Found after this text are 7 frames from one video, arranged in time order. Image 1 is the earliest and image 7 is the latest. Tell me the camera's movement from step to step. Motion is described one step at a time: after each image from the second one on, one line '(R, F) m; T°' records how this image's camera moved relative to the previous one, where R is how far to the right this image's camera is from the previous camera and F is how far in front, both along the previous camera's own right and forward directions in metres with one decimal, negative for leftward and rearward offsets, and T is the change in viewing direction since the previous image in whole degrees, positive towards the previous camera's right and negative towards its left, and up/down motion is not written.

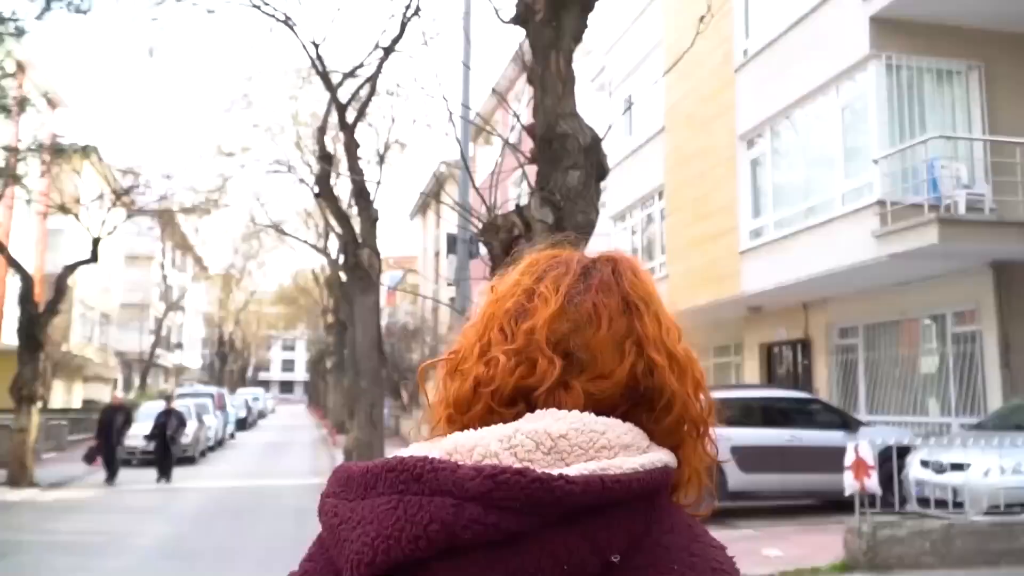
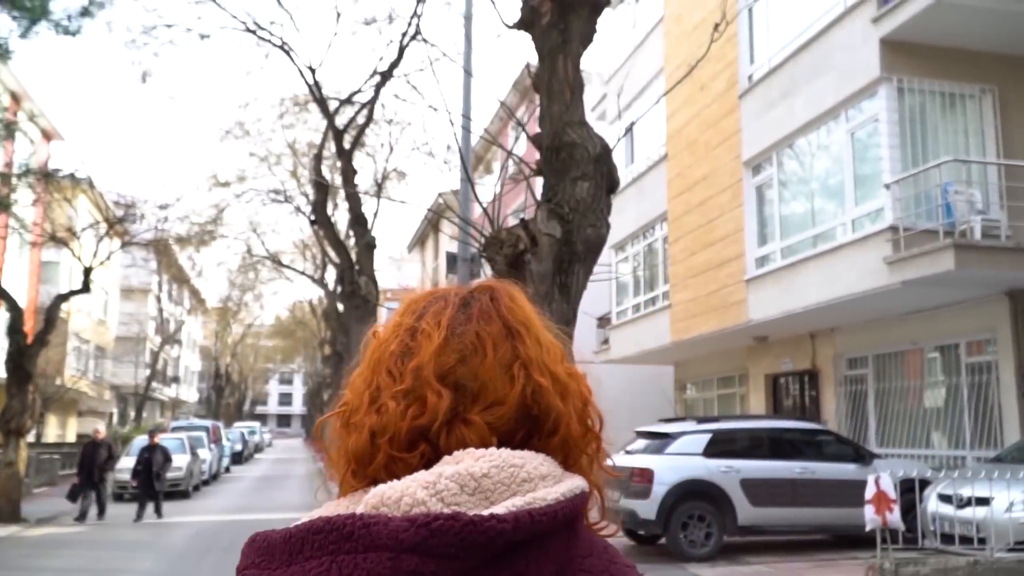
(0.0, +0.4) m; 0°
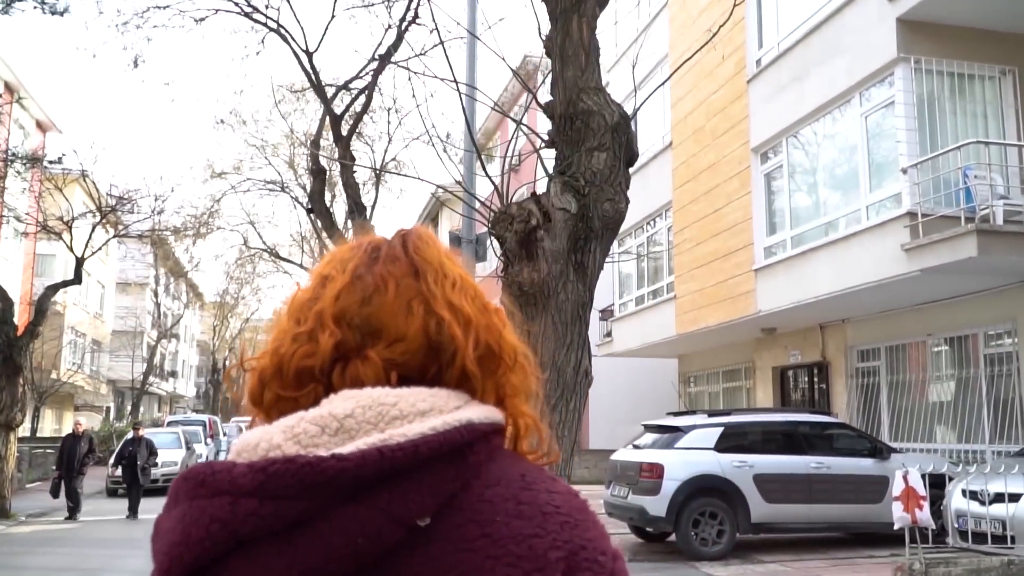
(-0.1, +0.4) m; 0°
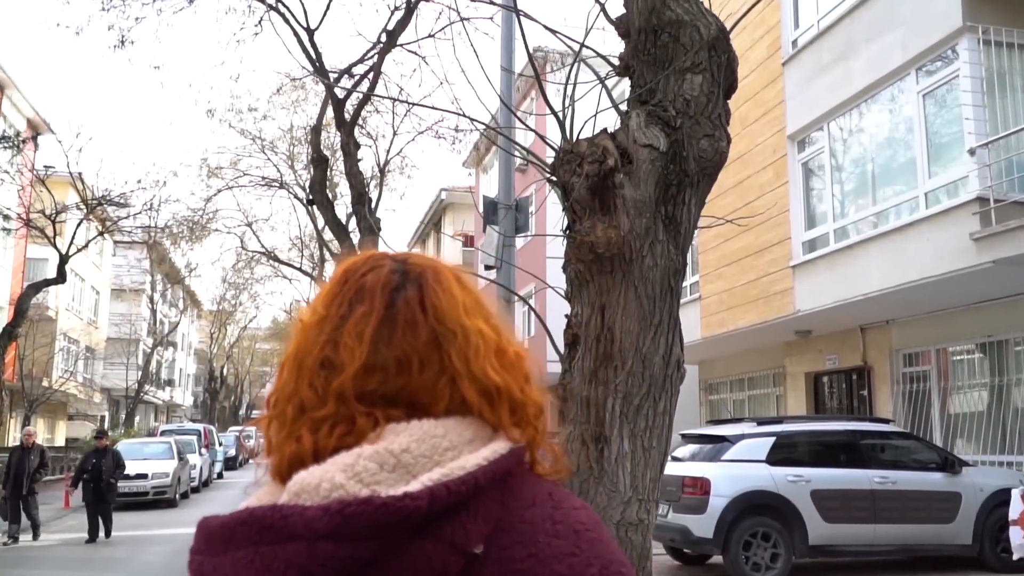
(-0.3, +1.2) m; 0°
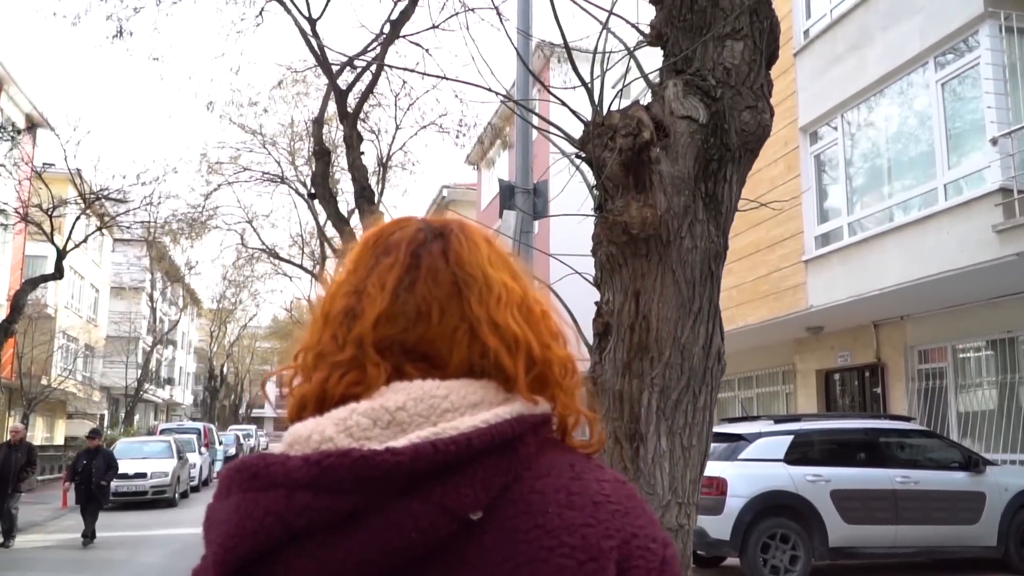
(-0.1, +0.3) m; 0°
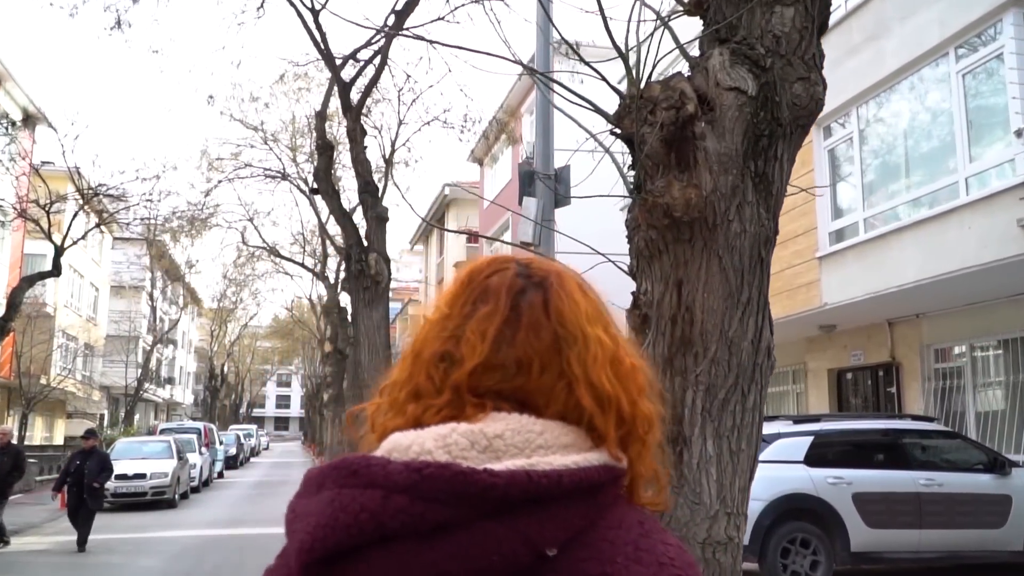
(-0.1, +0.3) m; 0°
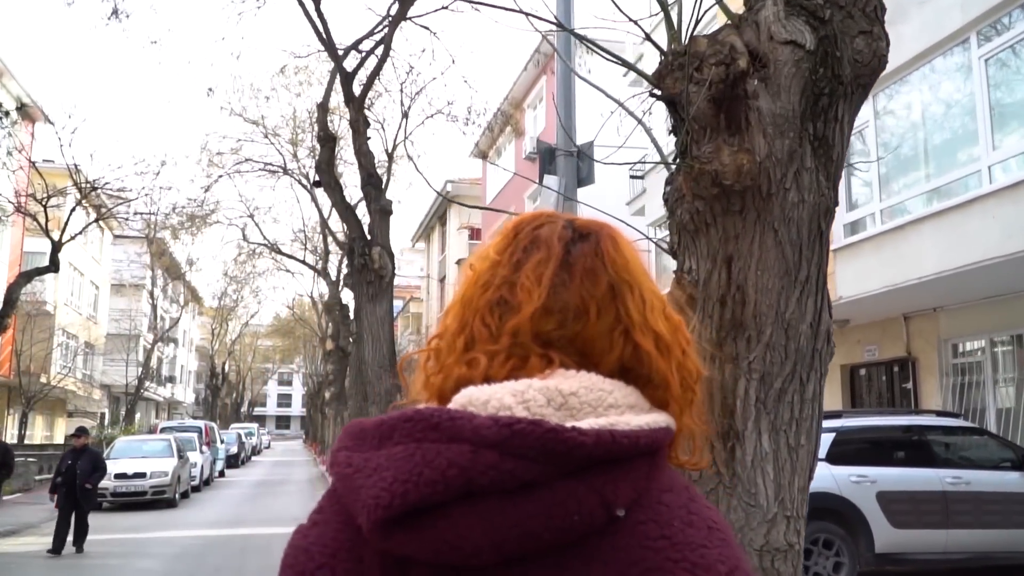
(-0.1, +0.3) m; 0°
